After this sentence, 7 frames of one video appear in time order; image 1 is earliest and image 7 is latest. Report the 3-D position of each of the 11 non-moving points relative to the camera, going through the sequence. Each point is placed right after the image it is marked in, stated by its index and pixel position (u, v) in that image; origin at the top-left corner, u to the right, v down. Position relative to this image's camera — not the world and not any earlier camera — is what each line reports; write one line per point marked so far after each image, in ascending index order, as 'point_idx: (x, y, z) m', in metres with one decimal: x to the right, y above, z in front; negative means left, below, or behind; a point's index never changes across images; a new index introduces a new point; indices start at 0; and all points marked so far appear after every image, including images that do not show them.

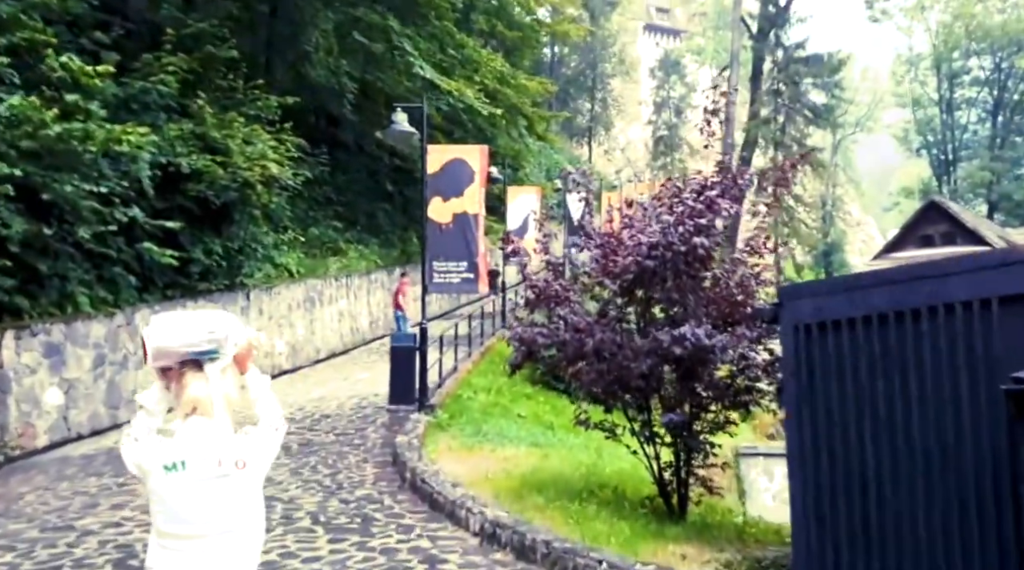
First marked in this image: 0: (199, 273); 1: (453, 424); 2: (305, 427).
0: (-4.9, +0.2, +16.7) m
1: (-0.7, -1.7, +13.2) m
2: (-2.6, -1.7, +13.3) m
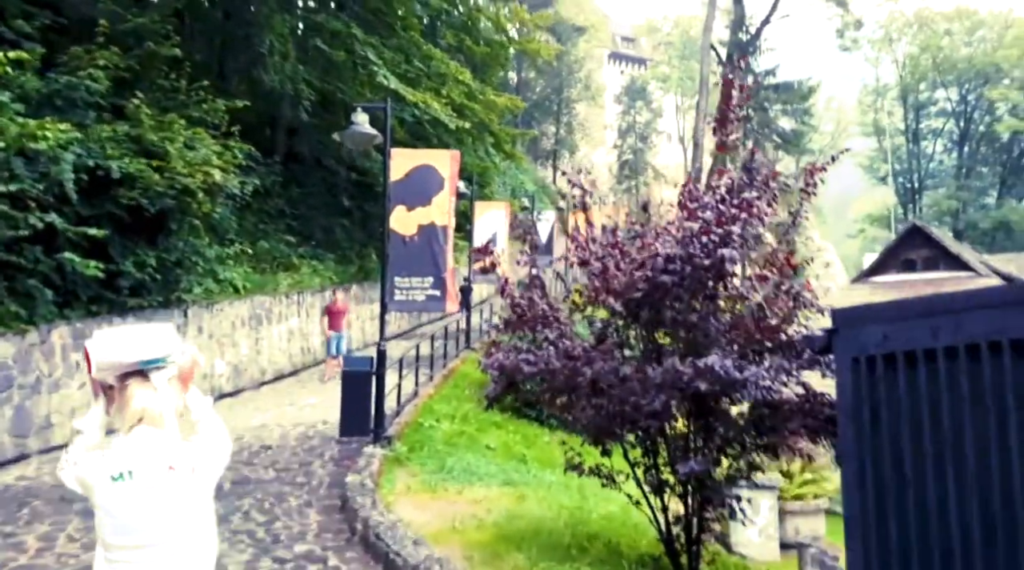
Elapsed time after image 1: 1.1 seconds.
0: (-5.3, 0.0, +15.0) m
1: (-1.1, -1.9, +11.6) m
2: (-2.9, -1.9, +11.7) m
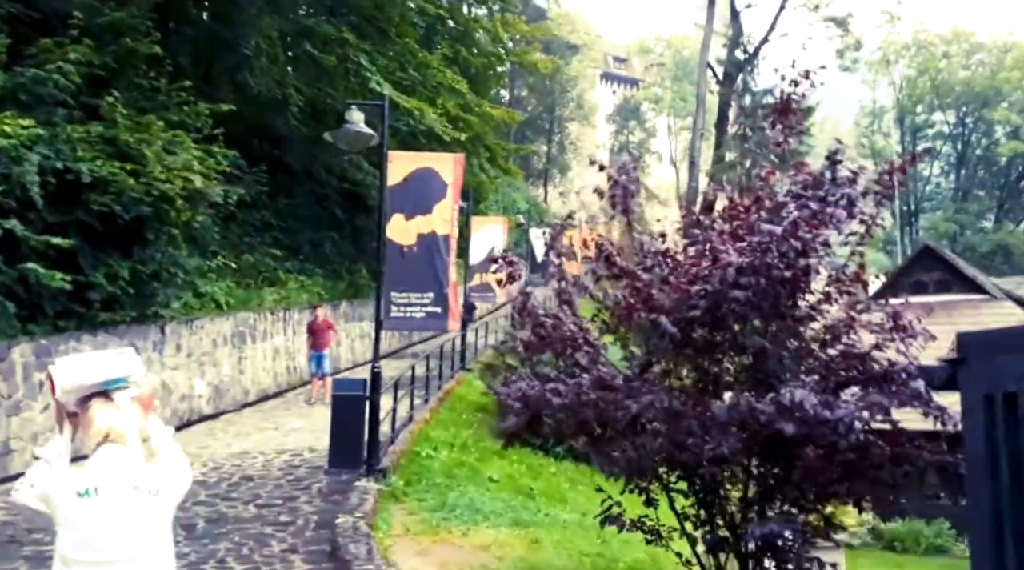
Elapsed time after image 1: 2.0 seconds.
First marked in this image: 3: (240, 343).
0: (-5.3, -0.2, +13.8) m
1: (-1.0, -2.0, +10.5) m
2: (-2.8, -2.0, +10.5) m
3: (-4.5, -1.0, +17.7) m
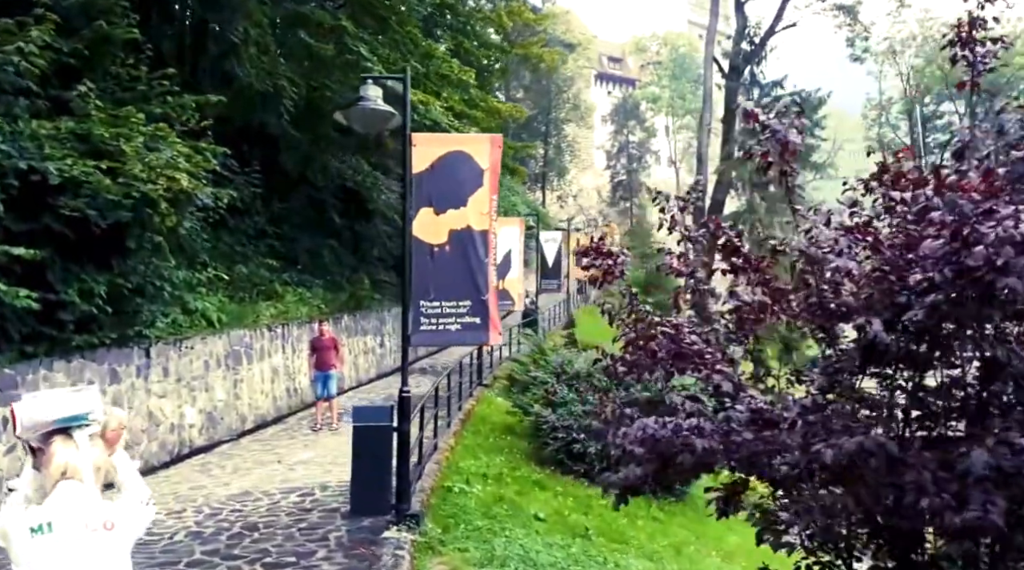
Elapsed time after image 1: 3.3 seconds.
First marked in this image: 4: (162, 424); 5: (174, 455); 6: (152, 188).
0: (-4.8, -0.4, +12.0) m
1: (-0.5, -2.1, +8.6) m
2: (-2.3, -2.1, +8.6) m
3: (-4.1, -1.2, +15.9) m
4: (-4.4, -1.7, +13.5) m
5: (-4.3, -2.1, +13.7) m
6: (-4.0, +1.1, +12.0) m
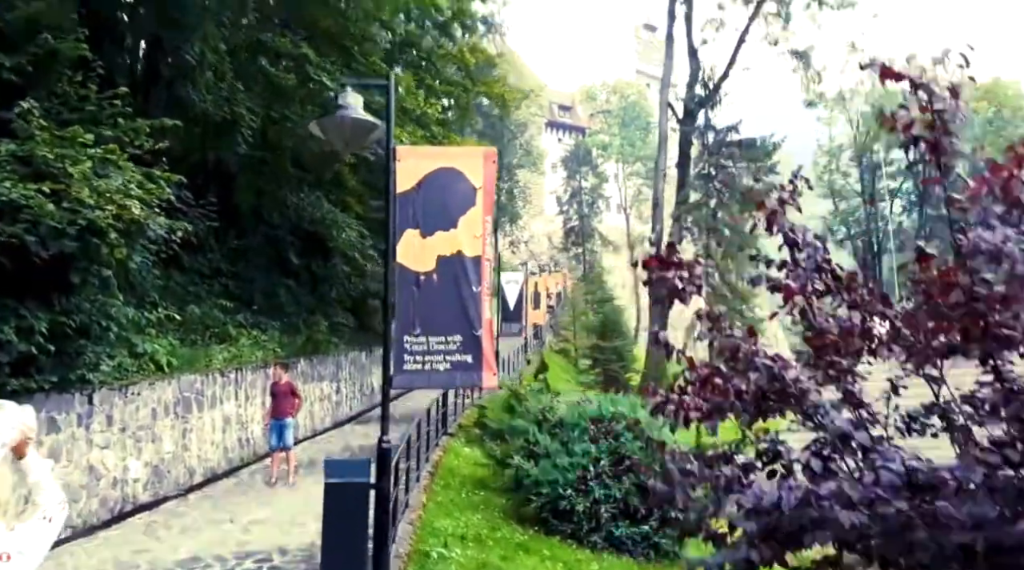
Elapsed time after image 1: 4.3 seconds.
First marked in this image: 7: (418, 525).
0: (-5.0, -0.8, +10.7) m
1: (-0.5, -2.4, +7.5) m
2: (-2.4, -2.4, +7.5) m
3: (-4.4, -1.7, +14.6) m
4: (-4.6, -2.2, +12.3) m
5: (-4.5, -2.6, +12.4) m
6: (-4.2, +0.7, +10.9) m
7: (-0.9, -2.3, +10.4) m
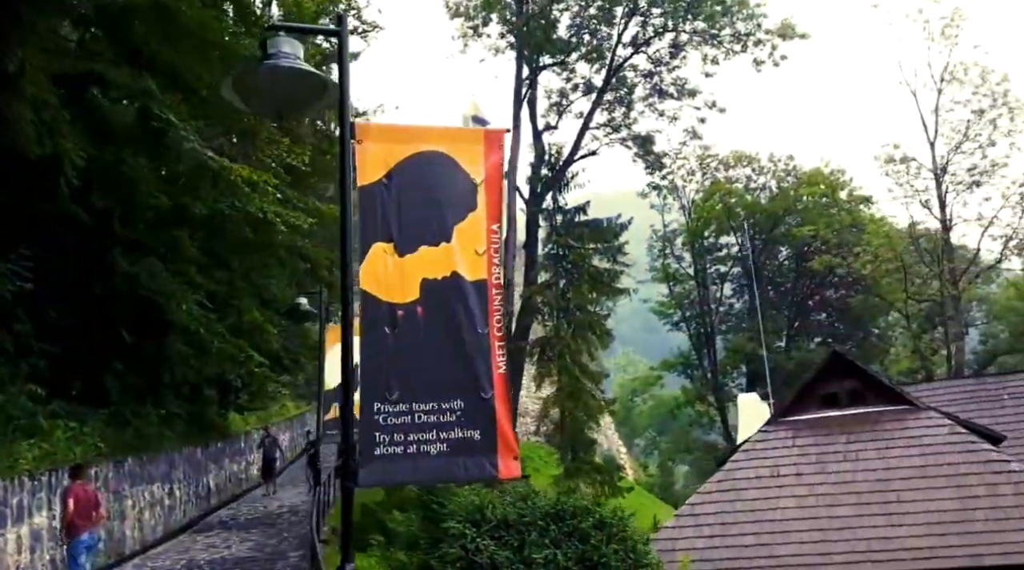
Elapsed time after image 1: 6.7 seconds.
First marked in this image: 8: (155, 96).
0: (-5.3, -1.2, +7.1) m
1: (-0.3, -2.5, +4.6) m
2: (-2.1, -2.5, +4.2) m
3: (-5.3, -2.5, +10.9) m
4: (-5.1, -2.7, +8.5) m
5: (-5.1, -3.2, +8.6) m
6: (-4.5, +0.3, +7.5) m
7: (-1.1, -2.7, +7.3) m
8: (-5.0, +2.7, +15.1) m
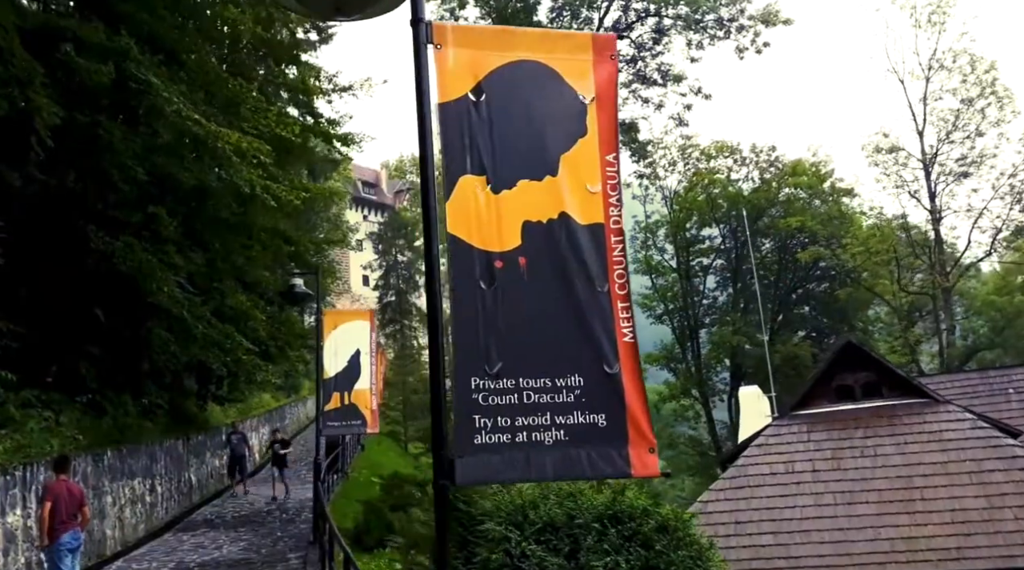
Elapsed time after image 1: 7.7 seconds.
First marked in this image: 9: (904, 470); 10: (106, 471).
0: (-4.8, -1.0, +5.8) m
1: (+0.2, -2.3, +3.5) m
2: (-1.6, -2.3, +3.0) m
3: (-5.0, -2.2, +9.7) m
4: (-4.7, -2.5, +7.3) m
5: (-4.7, -2.9, +7.4) m
6: (-4.1, +0.5, +6.3) m
7: (-0.7, -2.5, +6.2) m
8: (-4.8, +3.0, +13.8) m
9: (+7.1, -3.4, +19.7) m
10: (-5.5, -2.5, +14.8) m
